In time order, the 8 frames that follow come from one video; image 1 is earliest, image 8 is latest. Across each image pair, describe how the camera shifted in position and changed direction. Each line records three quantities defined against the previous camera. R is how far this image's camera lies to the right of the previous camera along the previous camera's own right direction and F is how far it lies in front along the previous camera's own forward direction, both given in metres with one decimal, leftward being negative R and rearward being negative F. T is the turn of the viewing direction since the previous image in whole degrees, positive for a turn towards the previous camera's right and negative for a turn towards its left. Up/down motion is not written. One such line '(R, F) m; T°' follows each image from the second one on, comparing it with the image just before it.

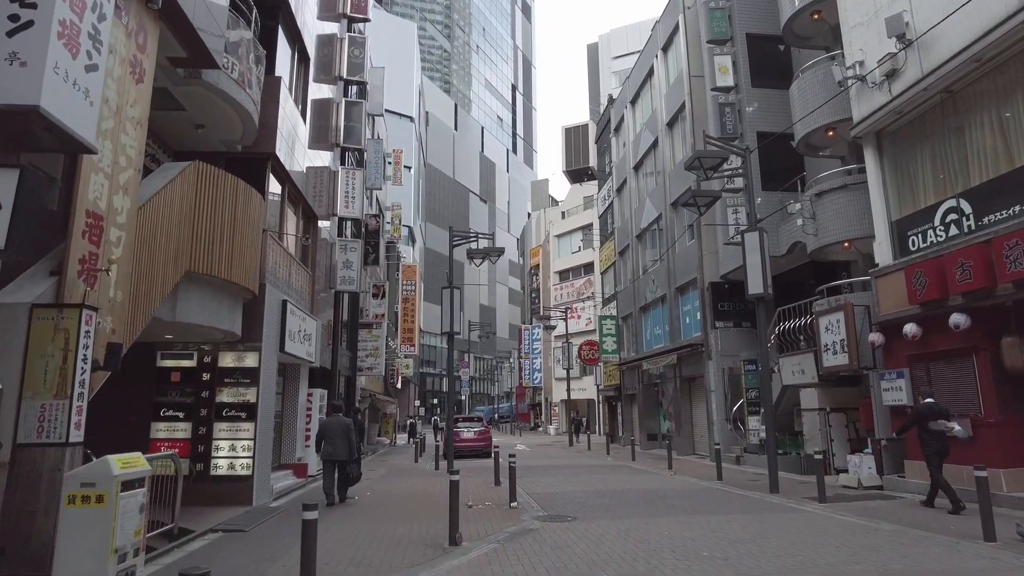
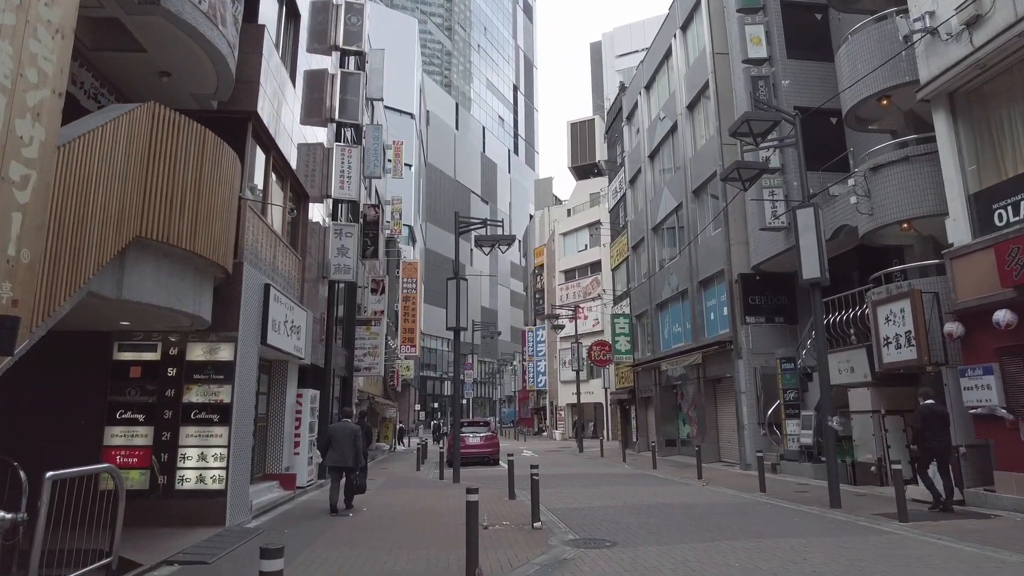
(-0.3, +1.7) m; 0°
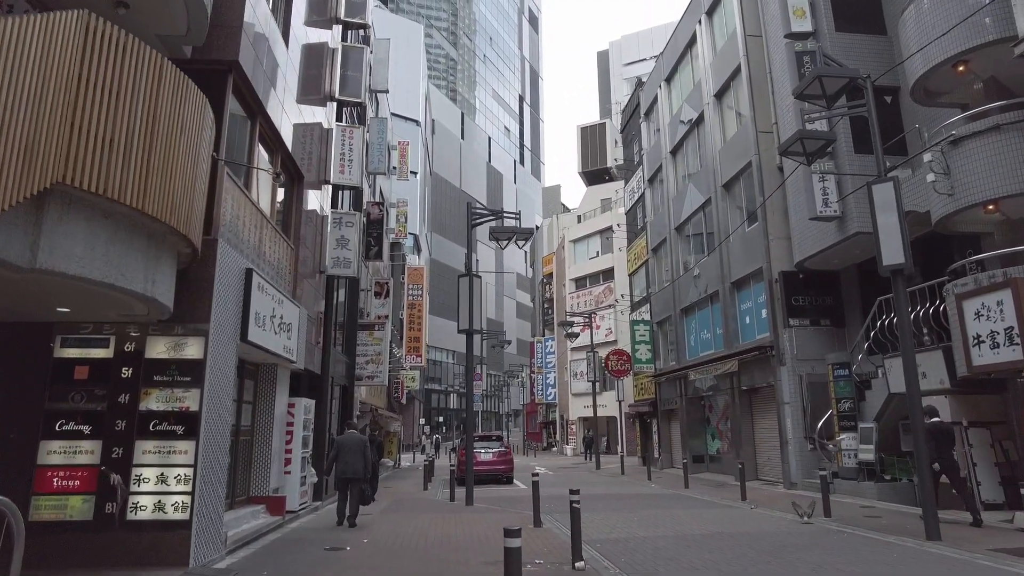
(-0.4, +1.8) m; 0°
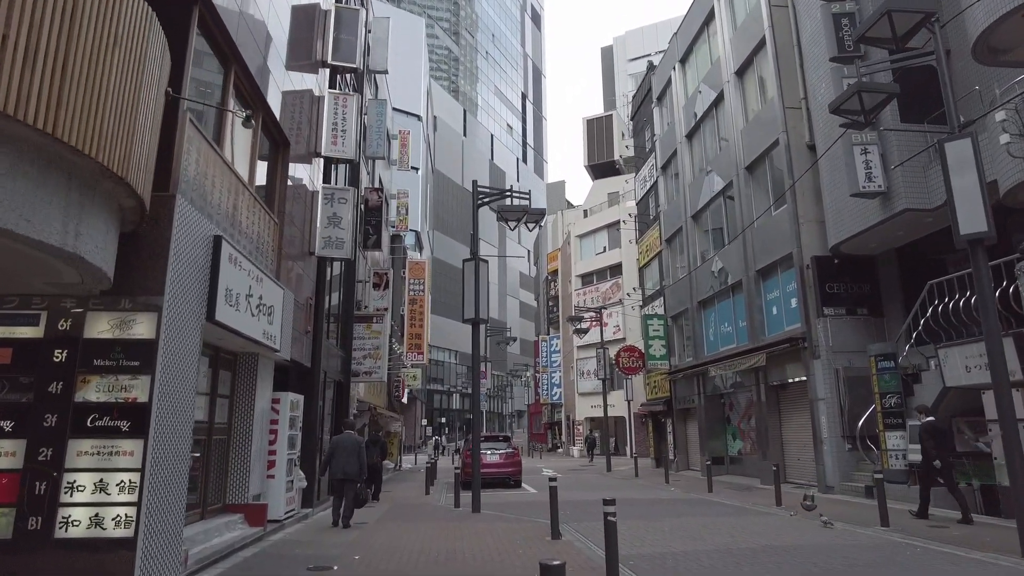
(-0.2, +1.4) m; 0°
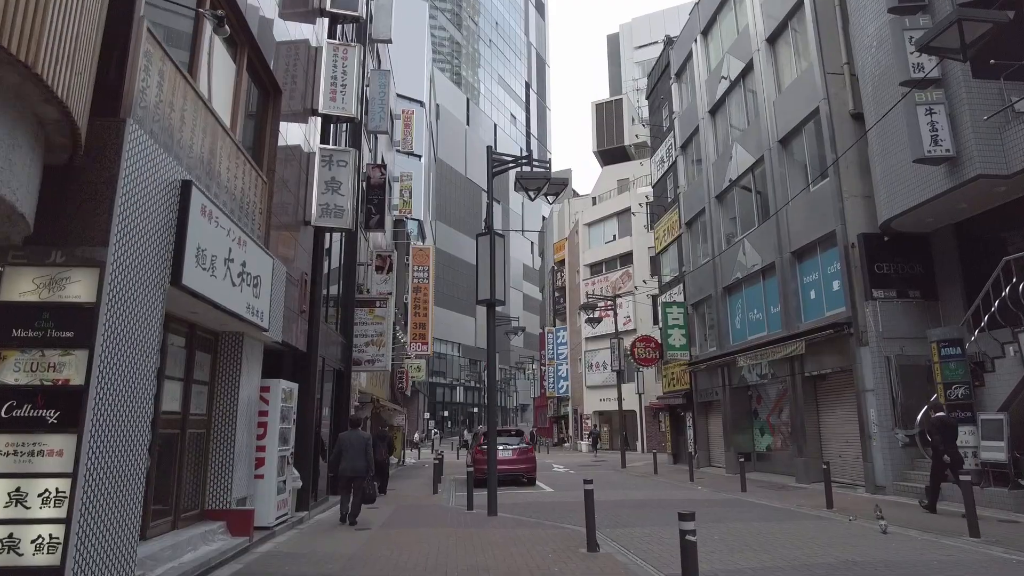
(-0.4, +1.5) m; 0°
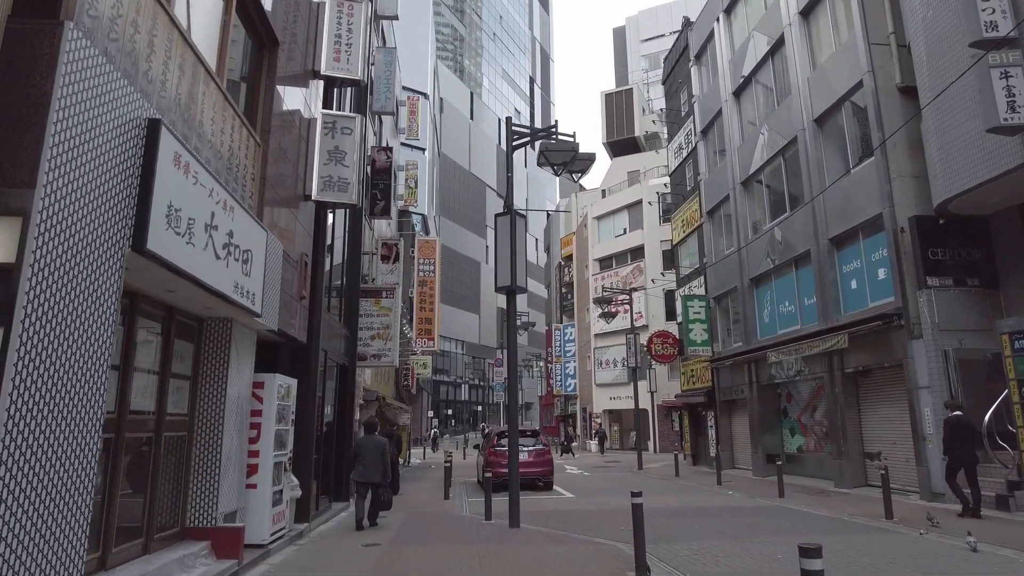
(-0.4, +1.3) m; 0°
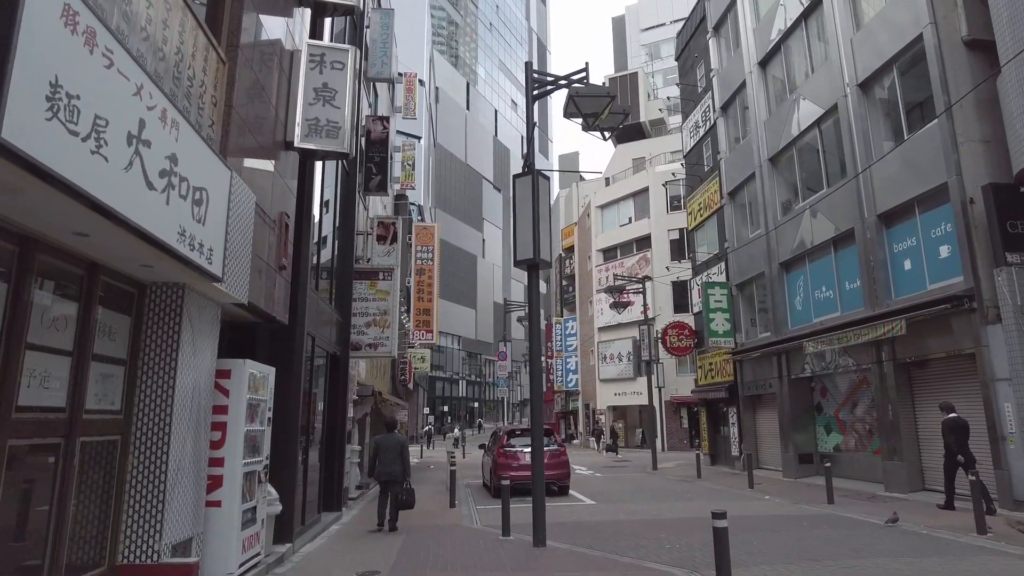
(-0.4, +1.8) m; +1°
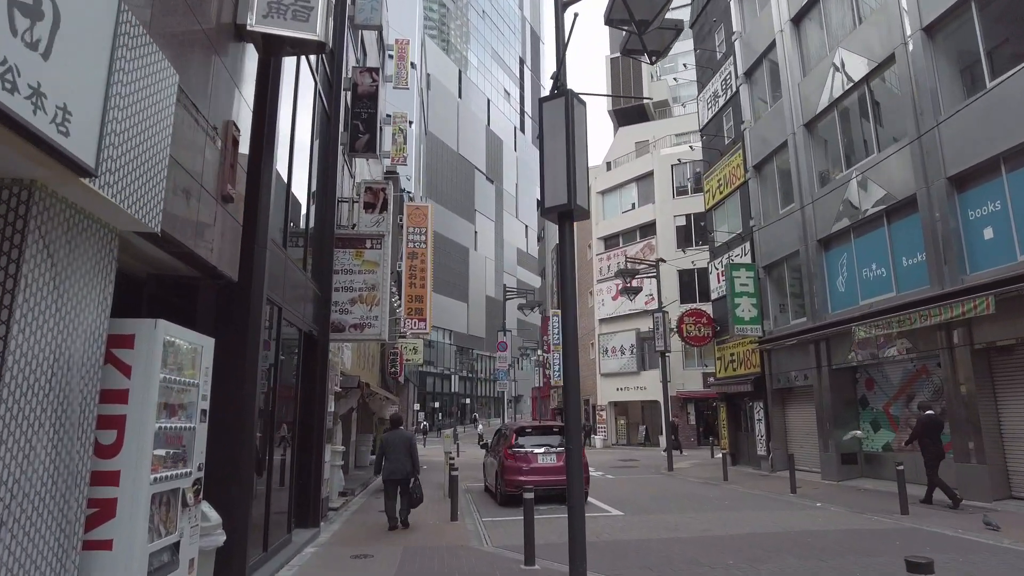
(-0.4, +2.2) m; +1°
